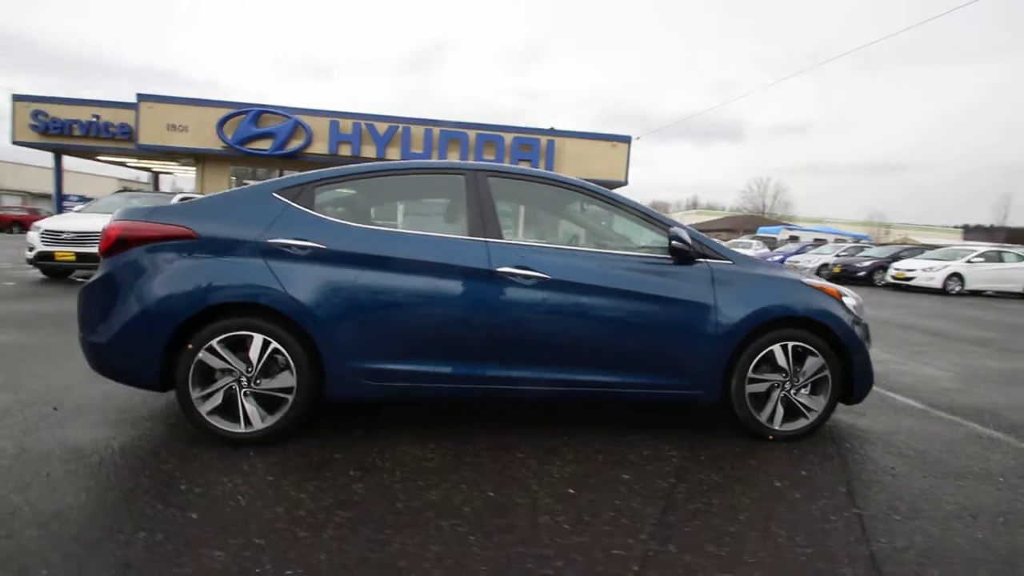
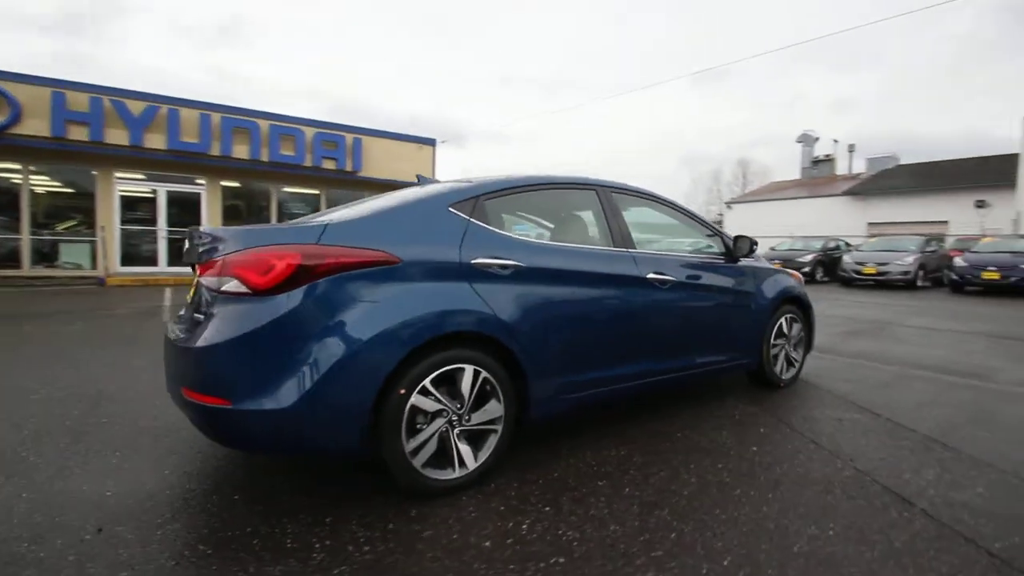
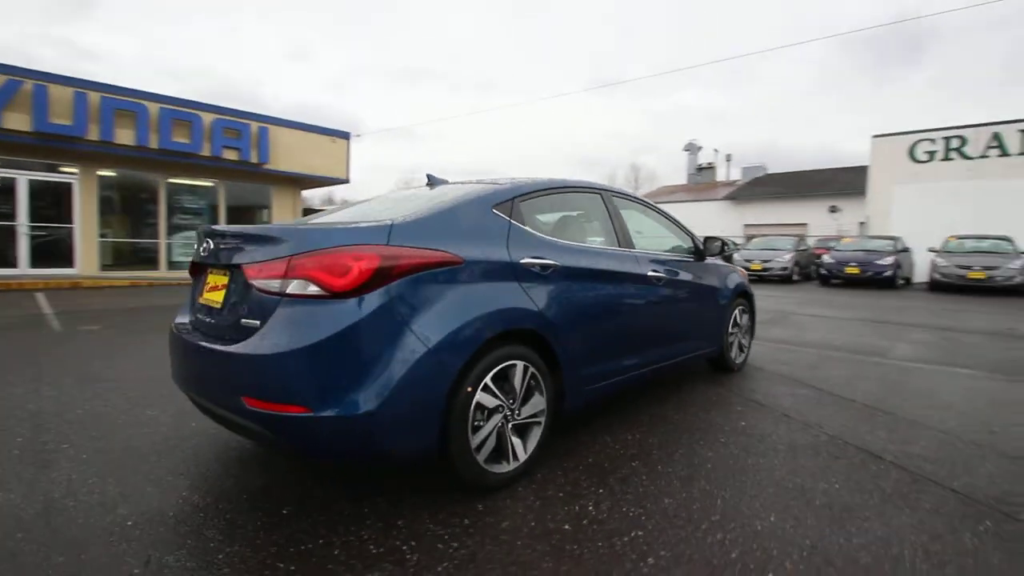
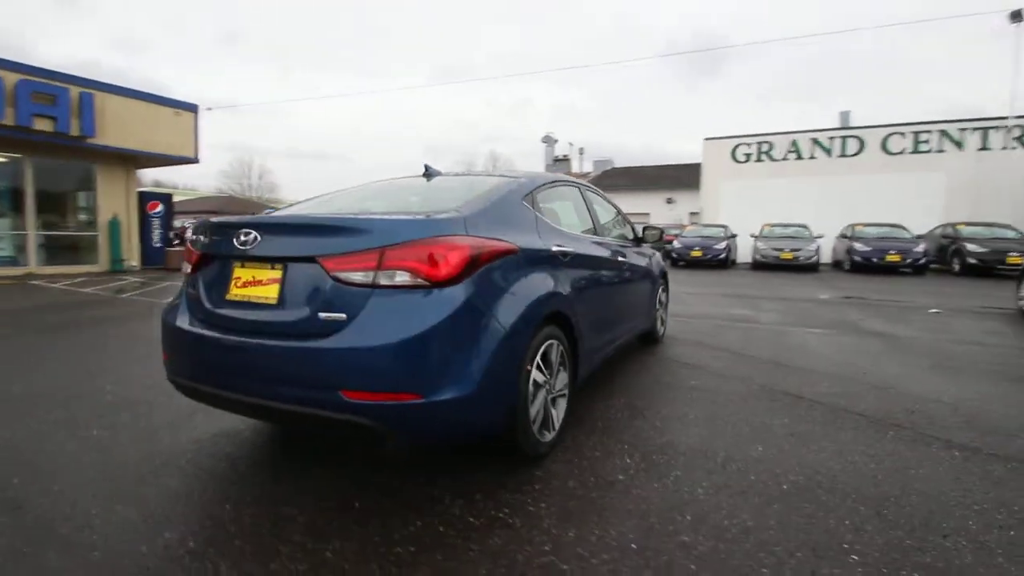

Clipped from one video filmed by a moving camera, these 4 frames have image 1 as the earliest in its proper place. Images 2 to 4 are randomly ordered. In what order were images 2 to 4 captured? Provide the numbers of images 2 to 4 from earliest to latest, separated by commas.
2, 3, 4
